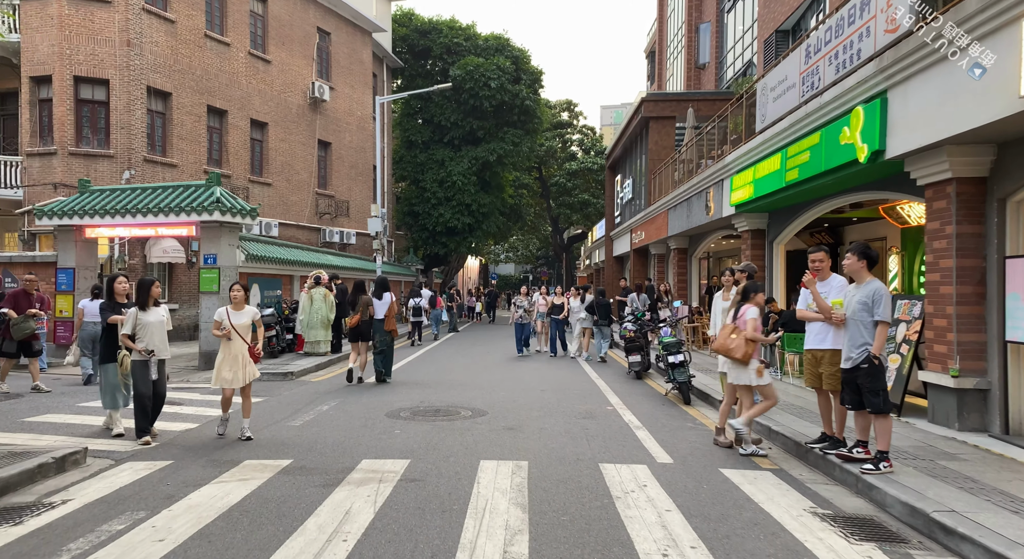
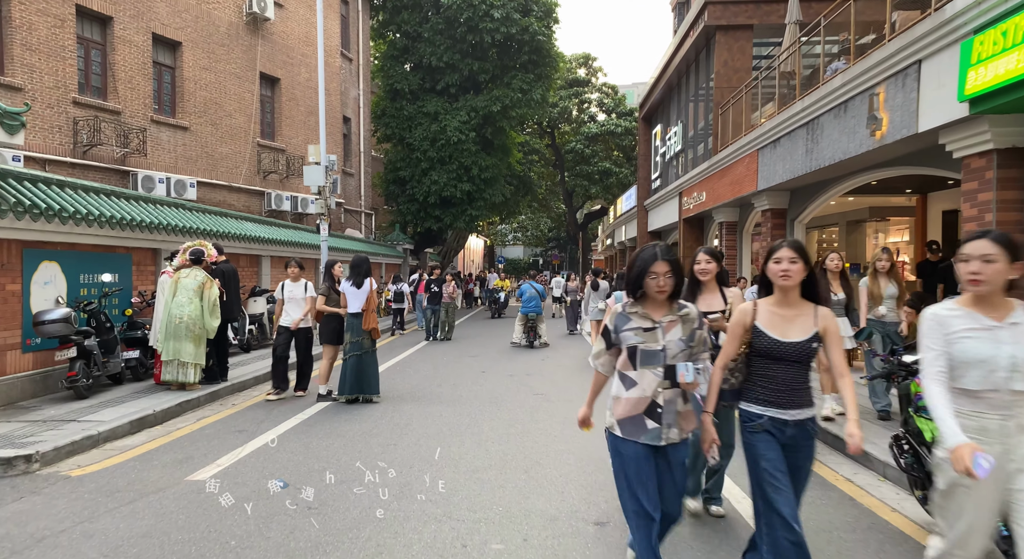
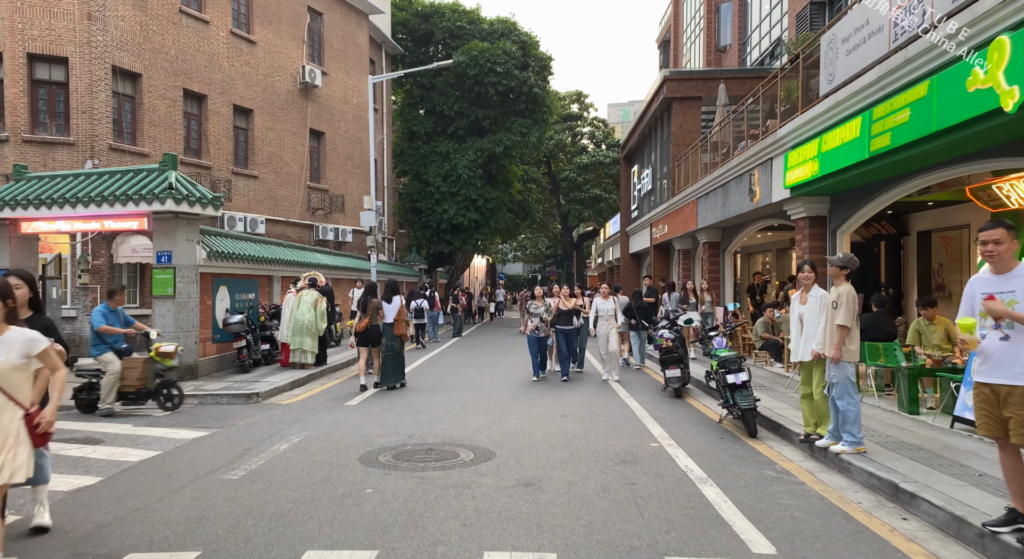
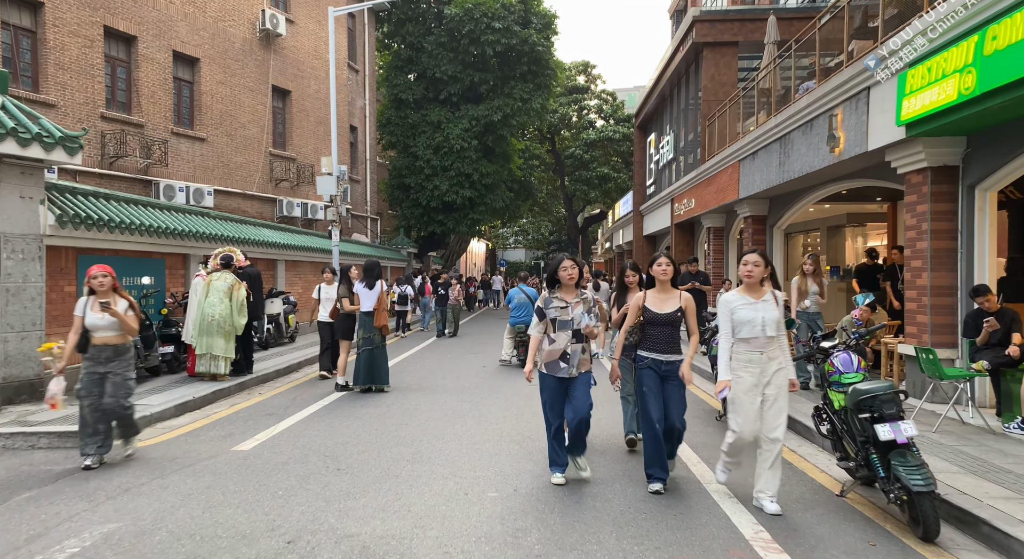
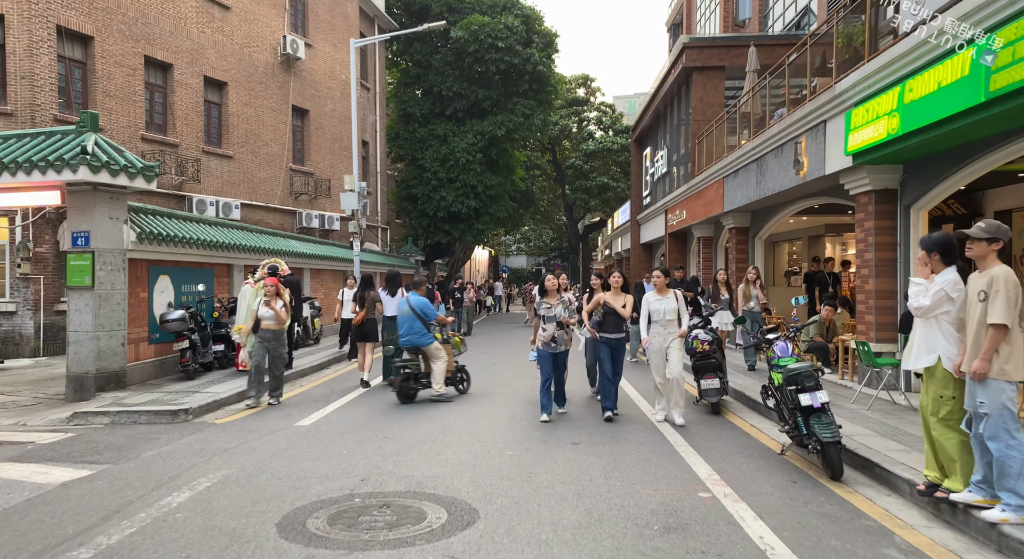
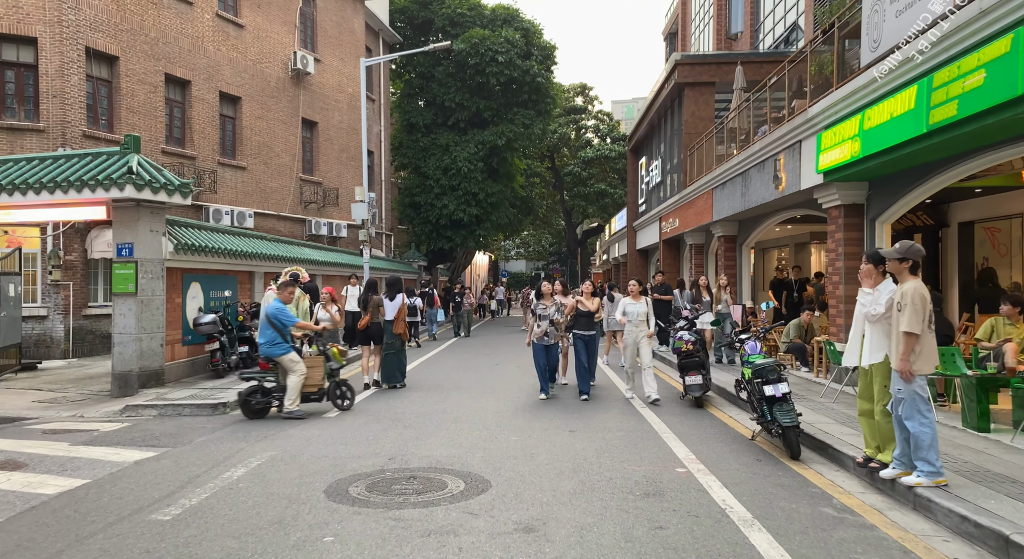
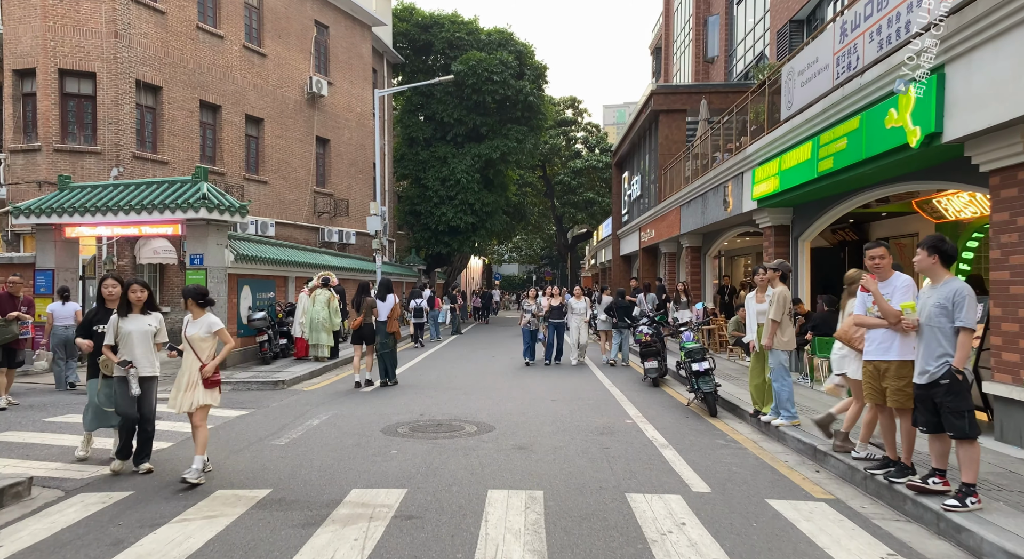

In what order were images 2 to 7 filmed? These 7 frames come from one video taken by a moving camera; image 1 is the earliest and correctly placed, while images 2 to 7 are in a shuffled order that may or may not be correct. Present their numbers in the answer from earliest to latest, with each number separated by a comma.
7, 3, 6, 5, 4, 2
